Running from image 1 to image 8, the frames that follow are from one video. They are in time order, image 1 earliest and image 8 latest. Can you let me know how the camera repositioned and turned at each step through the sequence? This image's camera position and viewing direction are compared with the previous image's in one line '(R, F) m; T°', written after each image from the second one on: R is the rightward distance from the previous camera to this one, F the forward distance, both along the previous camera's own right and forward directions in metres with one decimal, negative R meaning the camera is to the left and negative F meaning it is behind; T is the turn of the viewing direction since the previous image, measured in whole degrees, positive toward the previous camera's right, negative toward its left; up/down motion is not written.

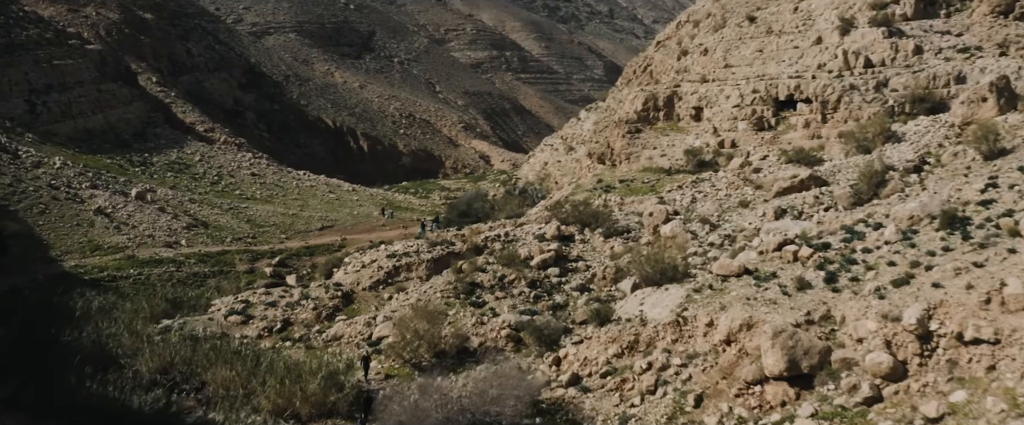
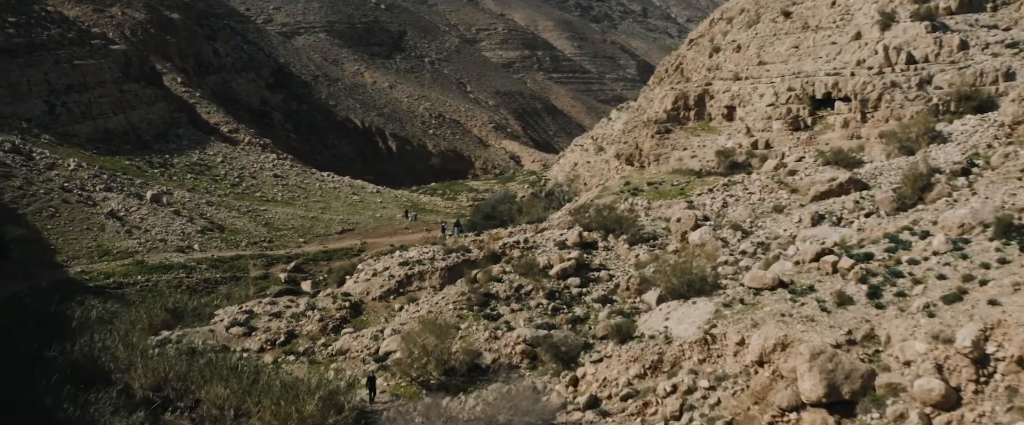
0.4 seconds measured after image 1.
(+0.2, +0.7) m; -2°
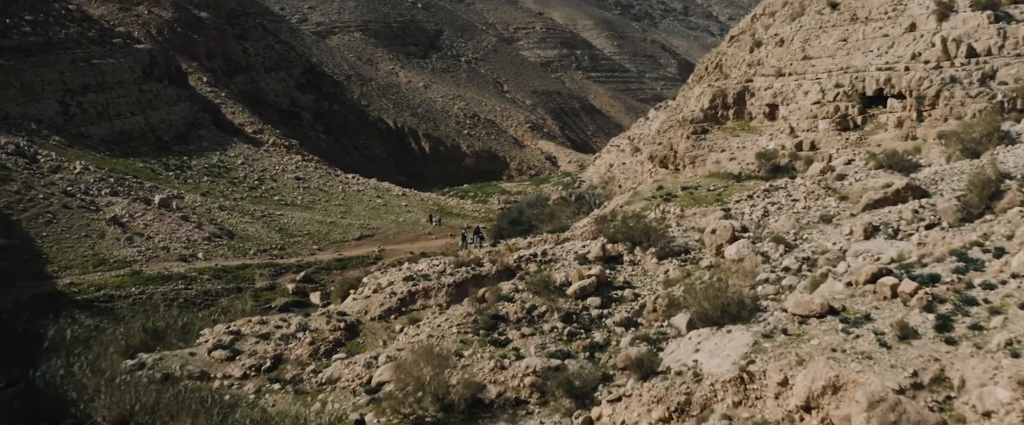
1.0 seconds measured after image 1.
(+0.3, +1.2) m; -2°
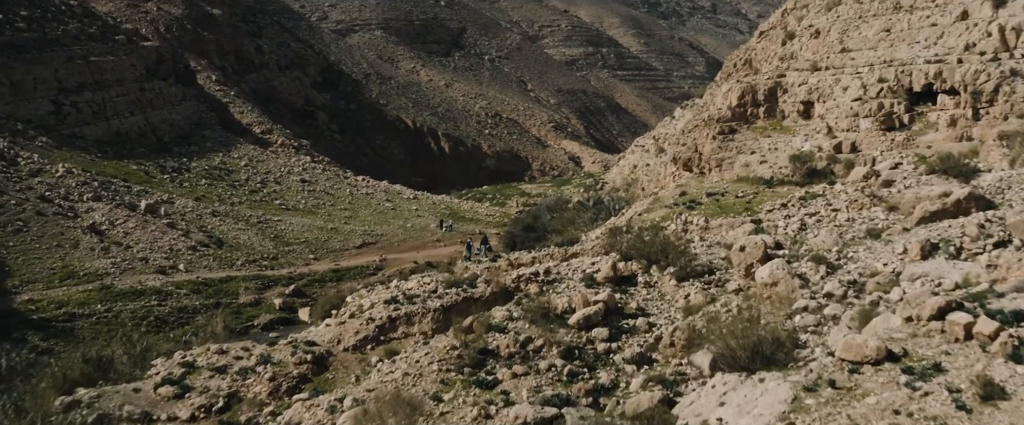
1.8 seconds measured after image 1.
(+0.3, +1.5) m; -2°
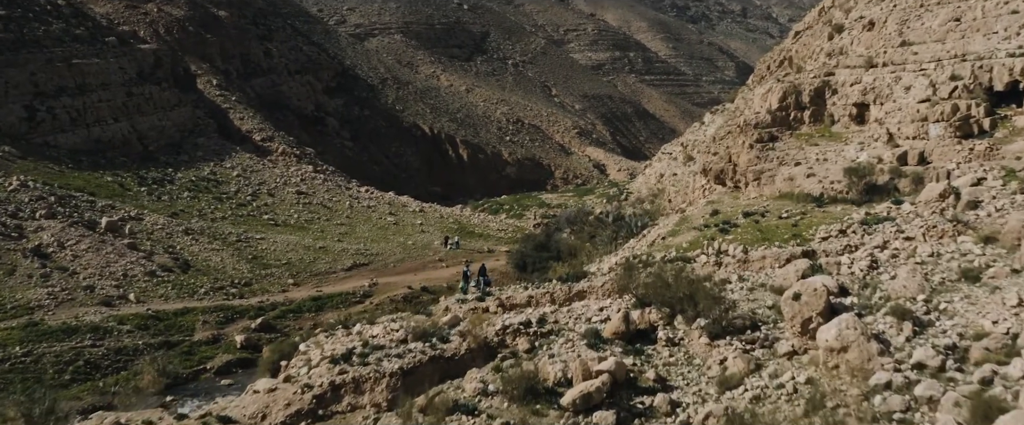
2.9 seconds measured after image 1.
(+0.4, +2.3) m; -2°
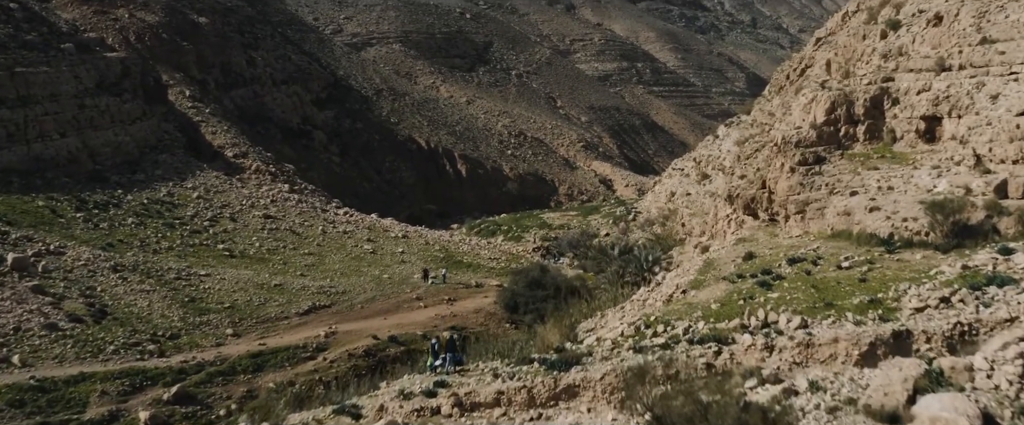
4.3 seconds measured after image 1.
(+0.3, +2.8) m; 0°
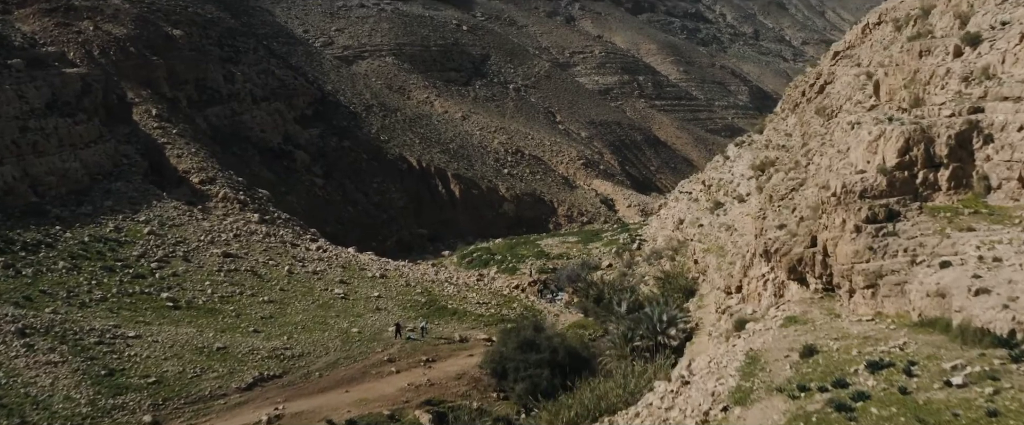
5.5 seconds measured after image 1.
(+0.2, +2.5) m; 0°
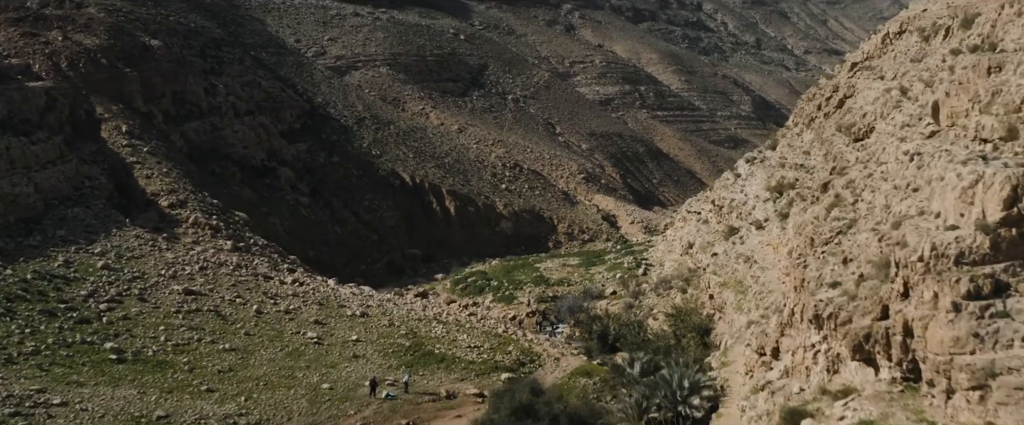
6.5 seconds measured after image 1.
(+0.1, +2.0) m; 0°
